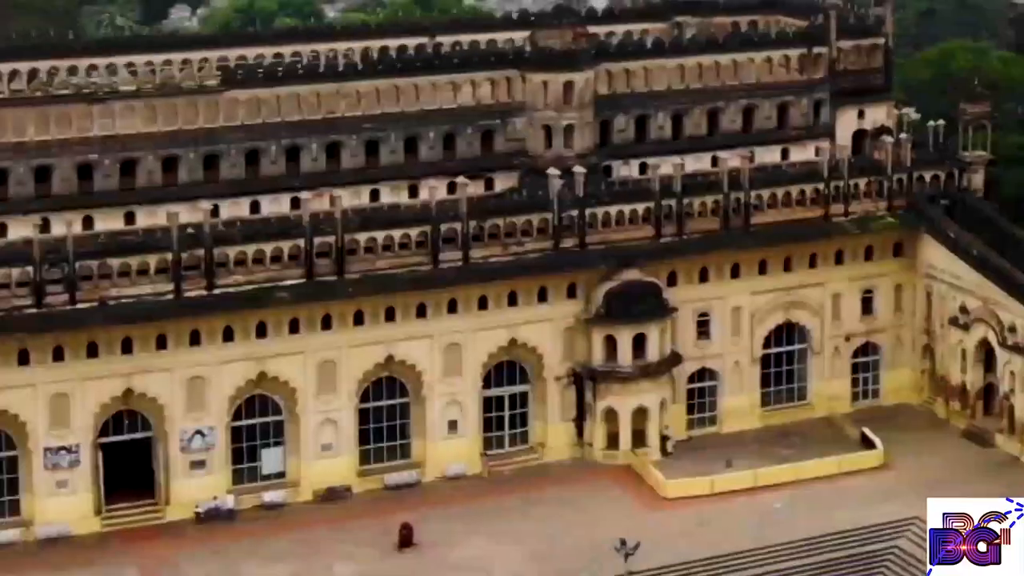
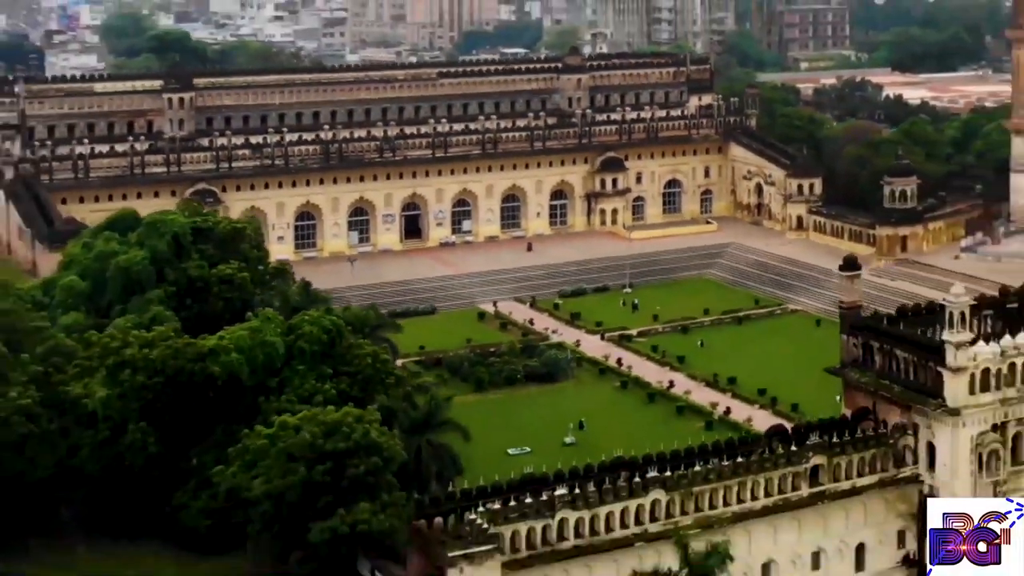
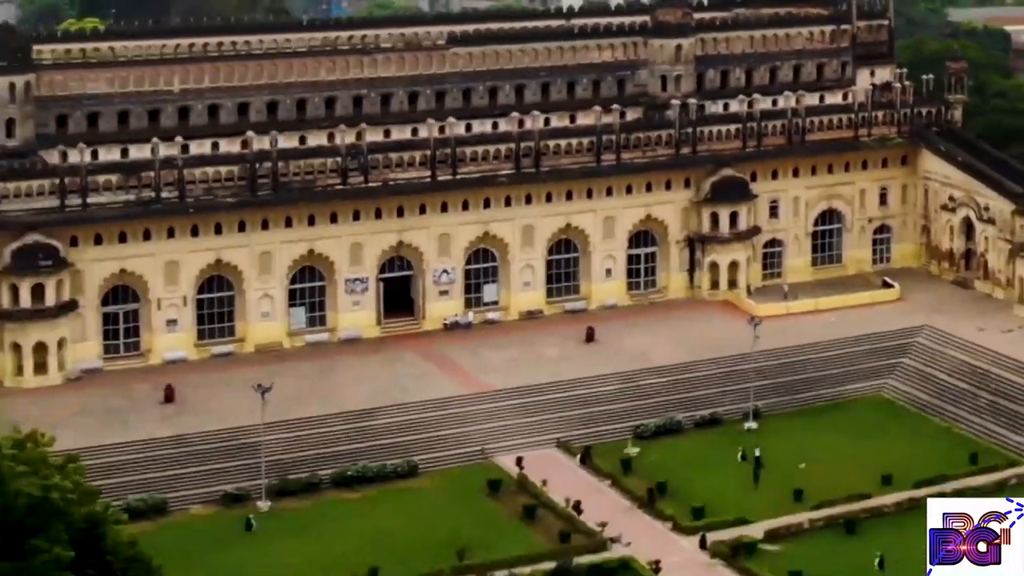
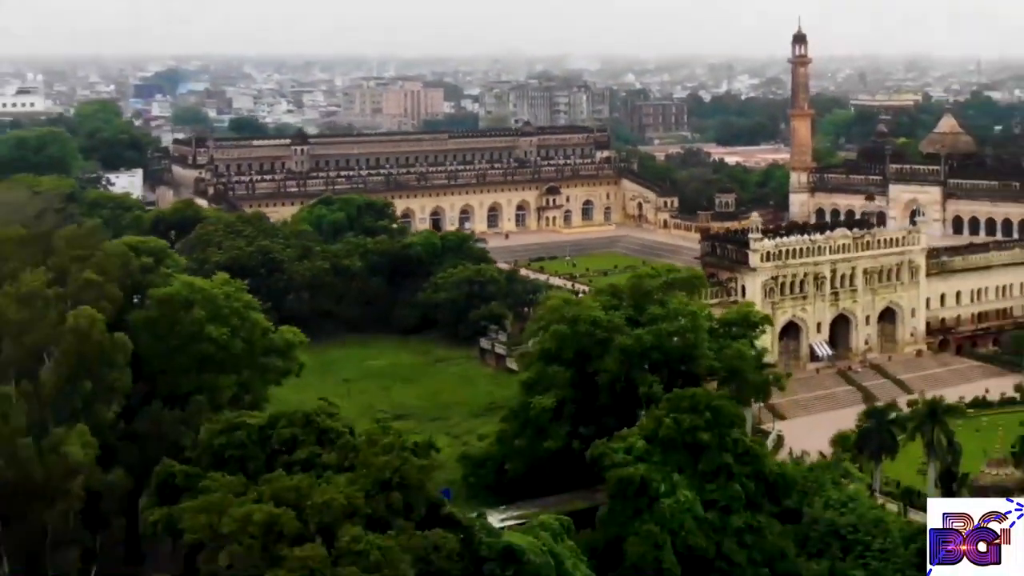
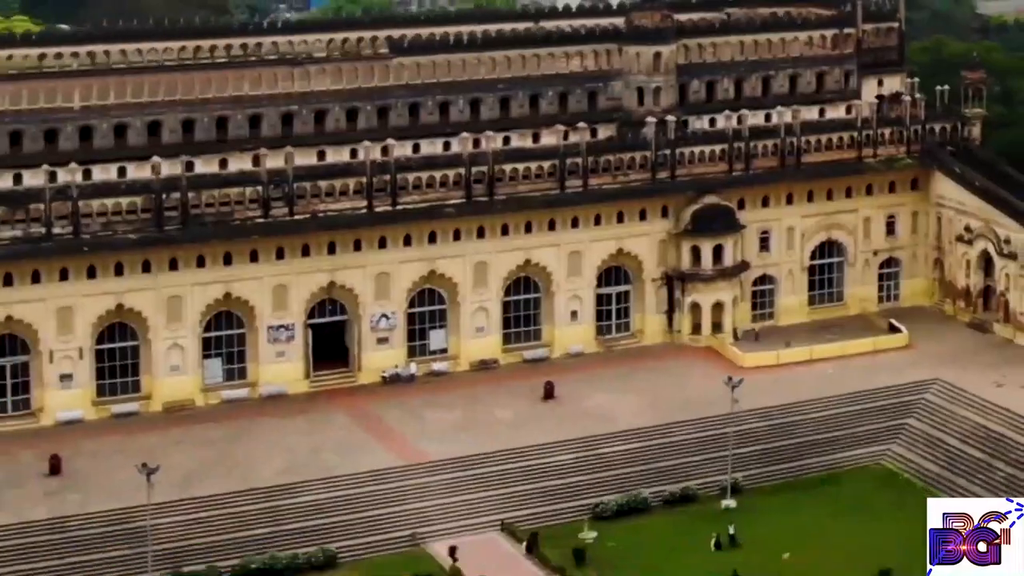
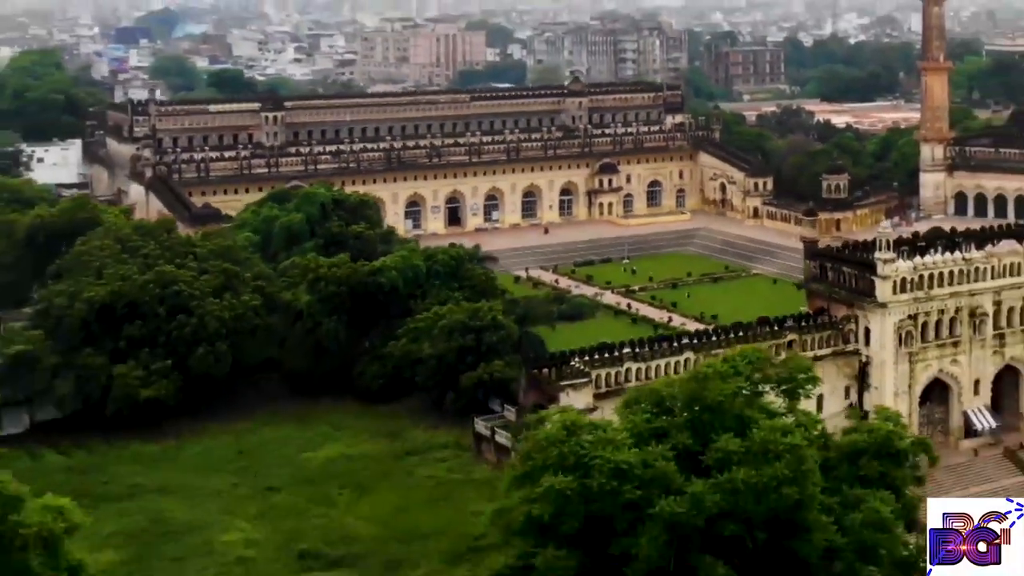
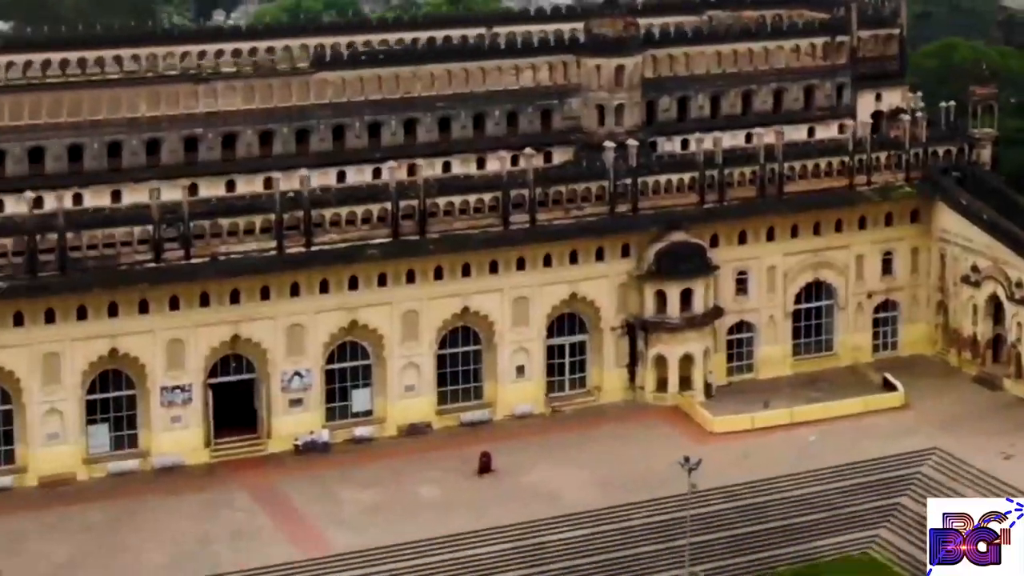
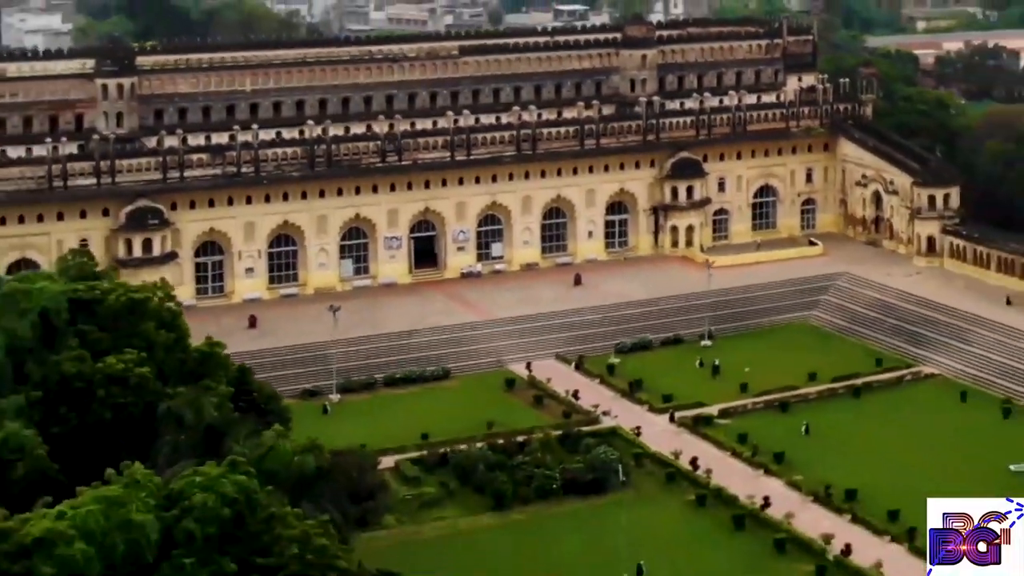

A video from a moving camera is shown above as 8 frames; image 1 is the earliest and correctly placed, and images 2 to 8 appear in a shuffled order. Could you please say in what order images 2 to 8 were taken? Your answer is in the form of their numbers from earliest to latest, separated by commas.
7, 5, 3, 8, 2, 6, 4
